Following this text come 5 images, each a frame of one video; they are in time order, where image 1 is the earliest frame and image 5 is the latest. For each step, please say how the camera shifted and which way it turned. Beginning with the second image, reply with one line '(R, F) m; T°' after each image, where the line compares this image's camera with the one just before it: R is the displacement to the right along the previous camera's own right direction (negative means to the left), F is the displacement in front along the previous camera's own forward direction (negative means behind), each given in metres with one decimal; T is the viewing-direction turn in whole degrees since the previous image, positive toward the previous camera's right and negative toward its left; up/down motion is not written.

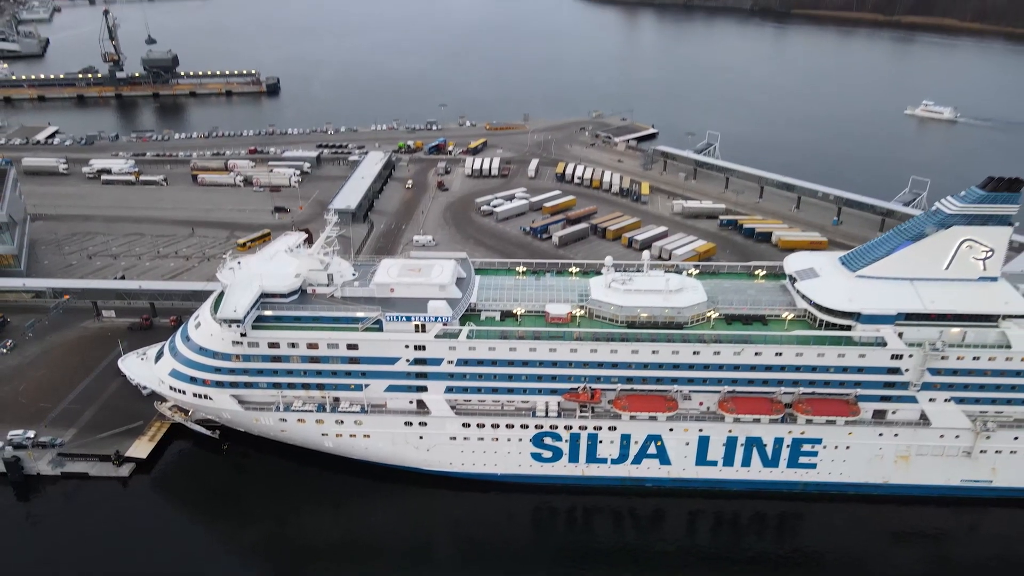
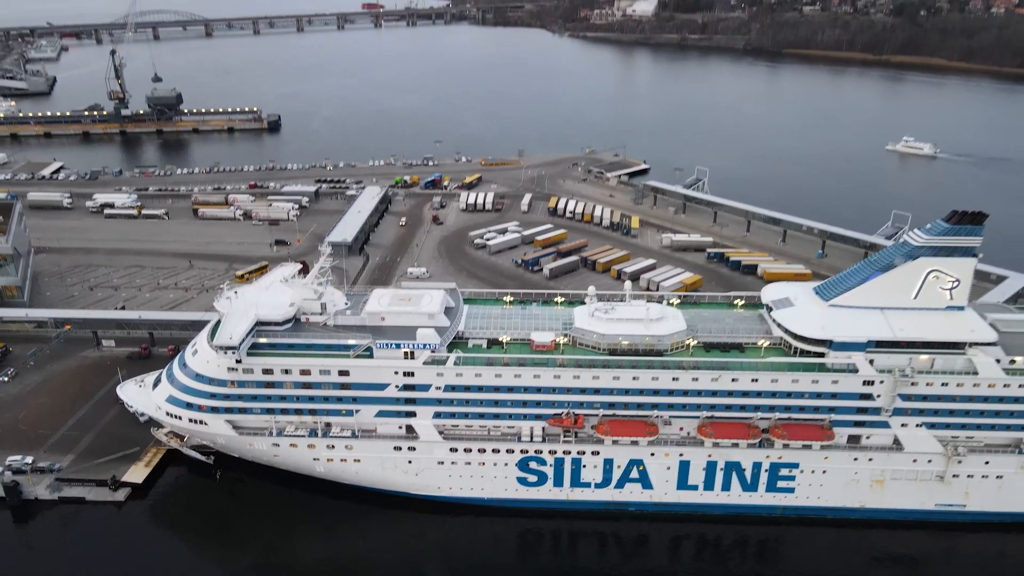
(+0.5, -1.1) m; 0°
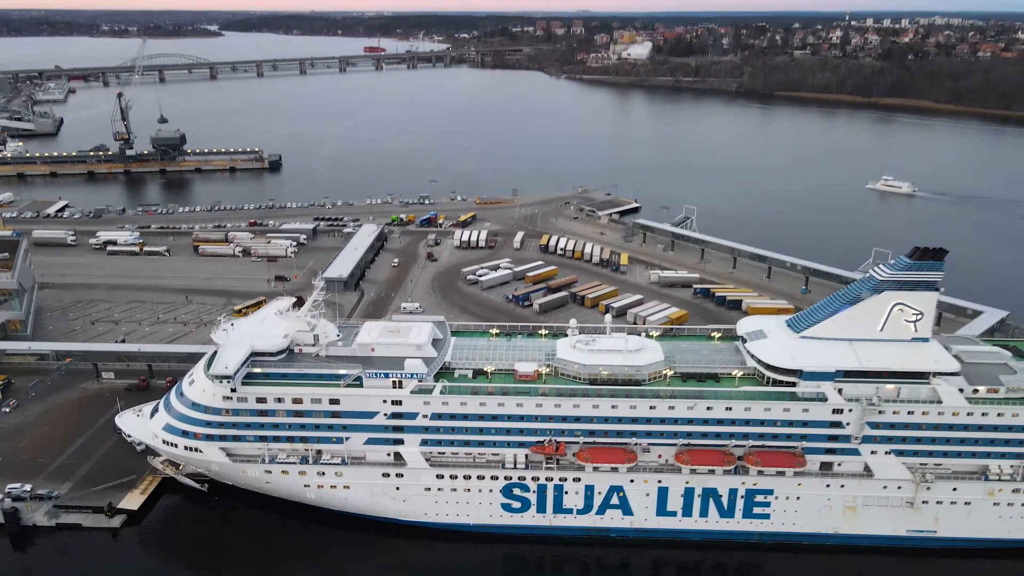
(+0.6, -1.4) m; 0°
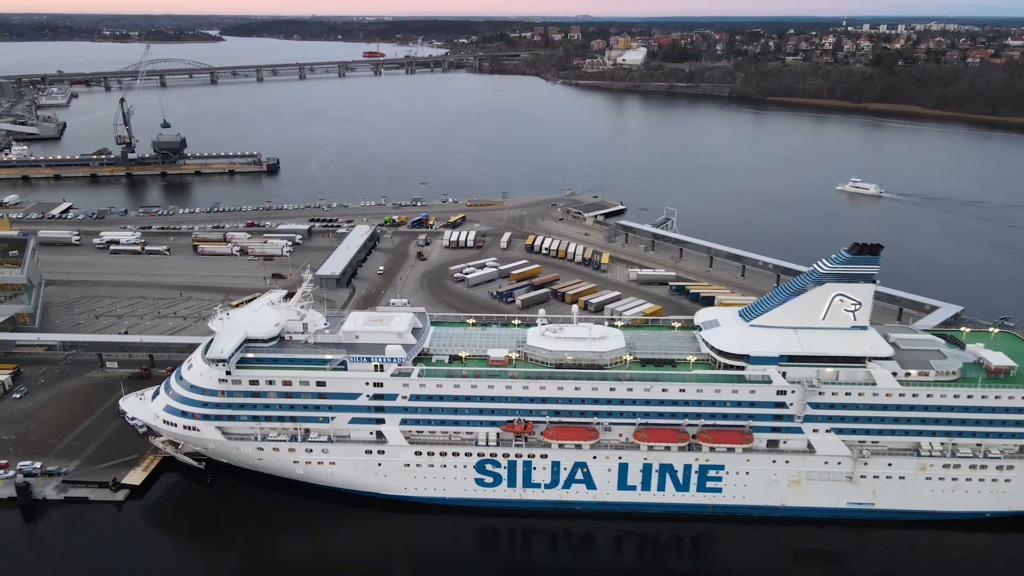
(+1.2, -2.7) m; 0°
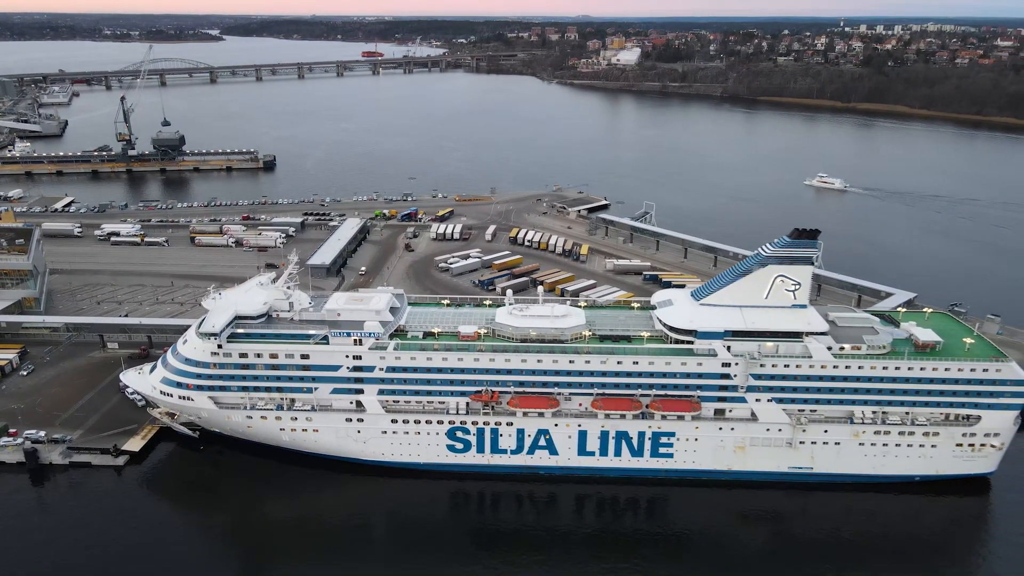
(+1.5, -2.9) m; 0°
